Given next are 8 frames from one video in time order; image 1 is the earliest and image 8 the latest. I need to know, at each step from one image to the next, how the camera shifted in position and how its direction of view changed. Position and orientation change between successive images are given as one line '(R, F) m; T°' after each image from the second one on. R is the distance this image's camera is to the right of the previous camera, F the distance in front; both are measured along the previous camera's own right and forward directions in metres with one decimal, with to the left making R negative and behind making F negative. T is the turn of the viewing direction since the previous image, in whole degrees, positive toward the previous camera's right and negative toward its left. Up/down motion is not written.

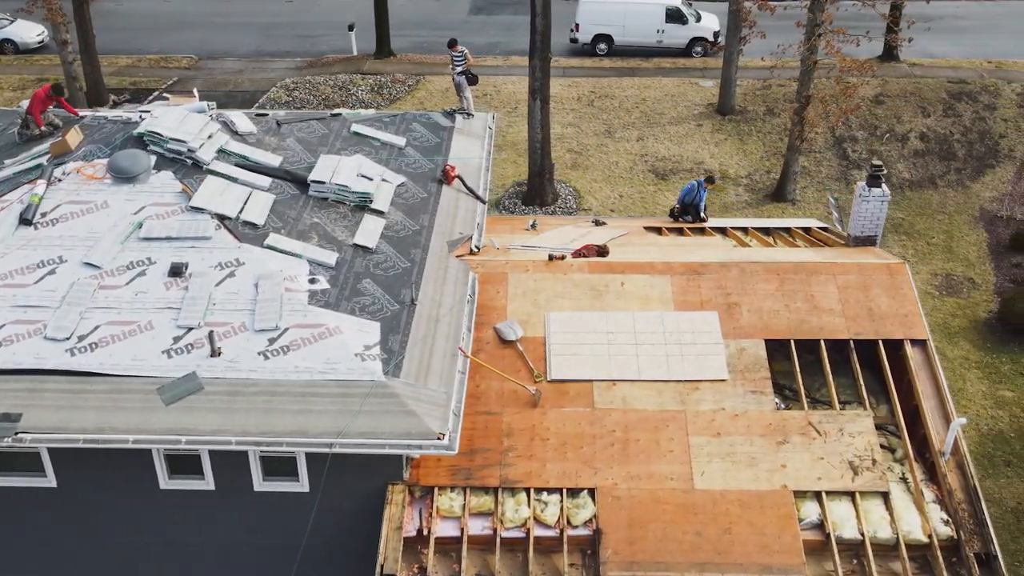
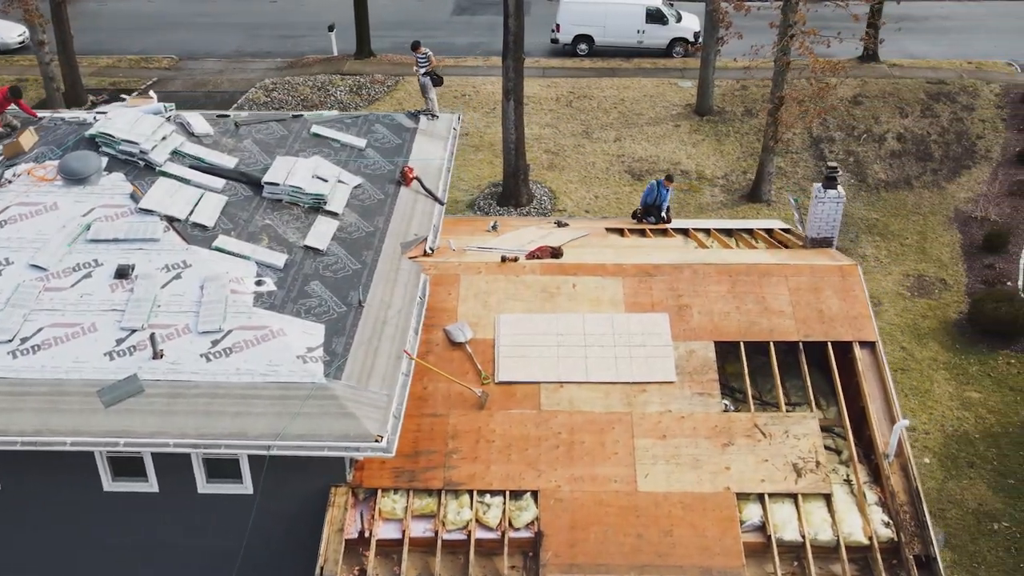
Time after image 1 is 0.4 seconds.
(+0.6, 0.0) m; 0°
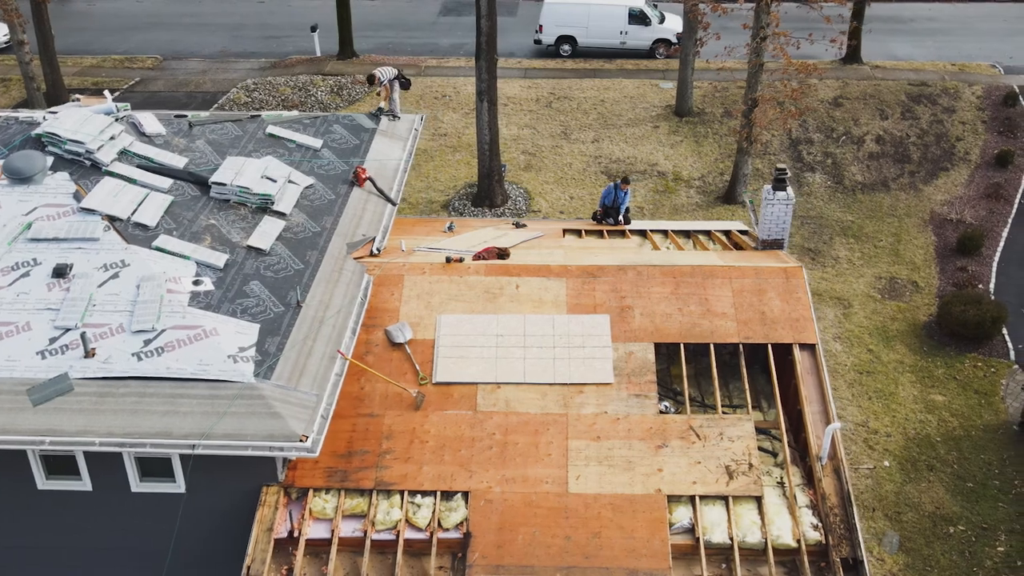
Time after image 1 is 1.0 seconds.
(+0.8, 0.0) m; 0°
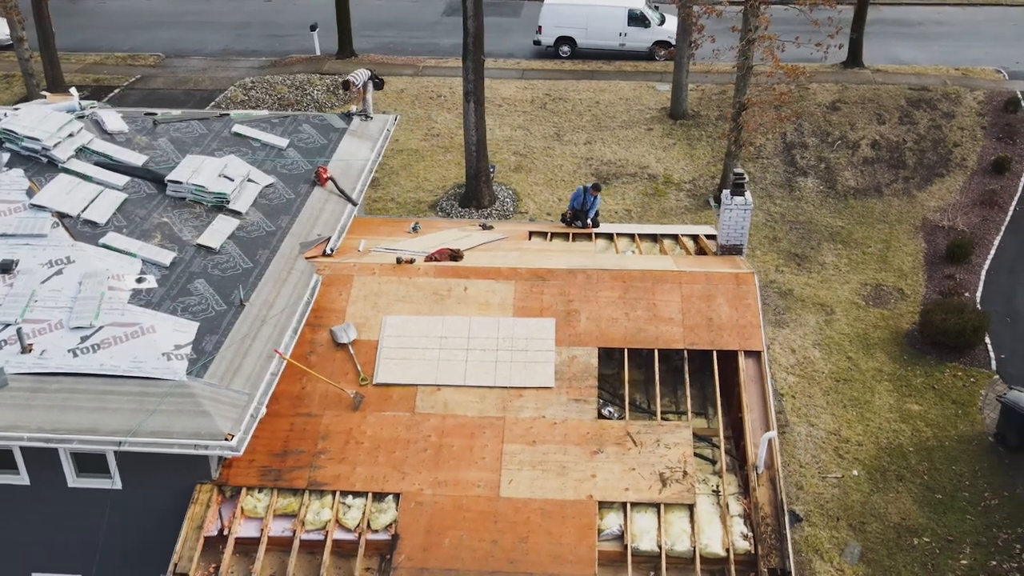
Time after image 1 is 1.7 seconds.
(+1.0, 0.0) m; -2°
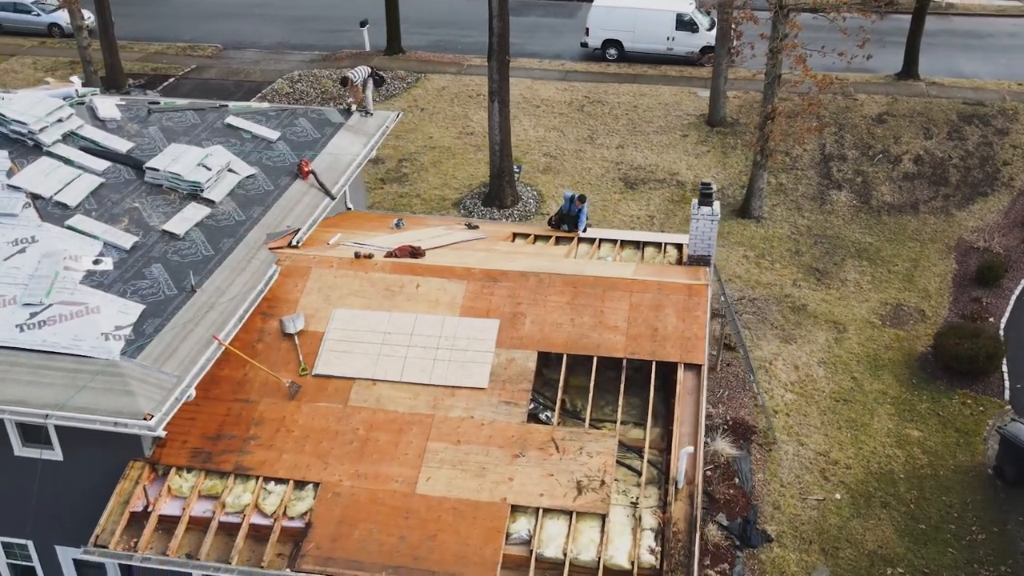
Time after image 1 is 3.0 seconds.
(+1.7, +0.1) m; -5°
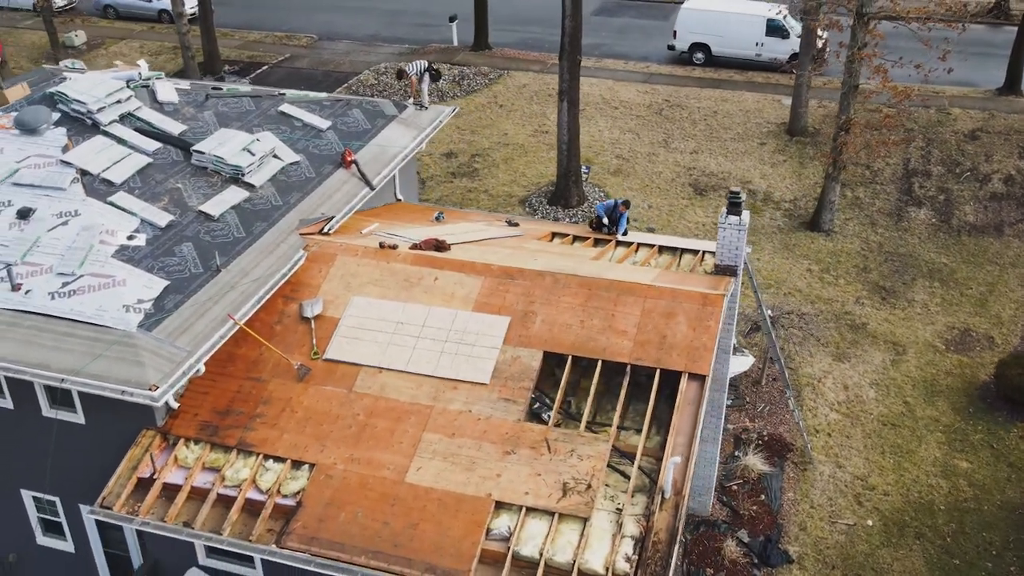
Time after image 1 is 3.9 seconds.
(+1.1, 0.0) m; -6°
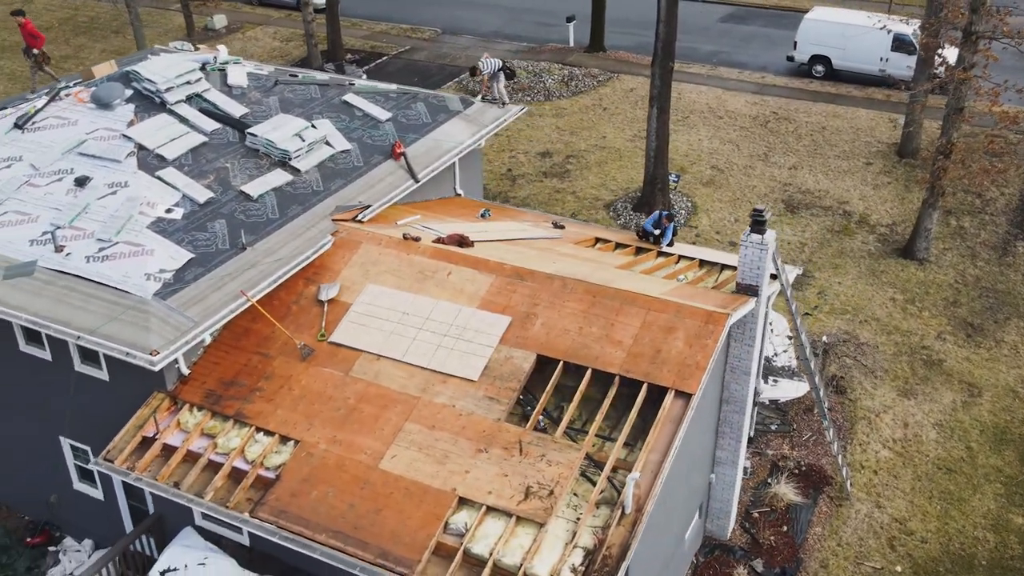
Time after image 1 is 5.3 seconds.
(+1.8, +0.1) m; -9°
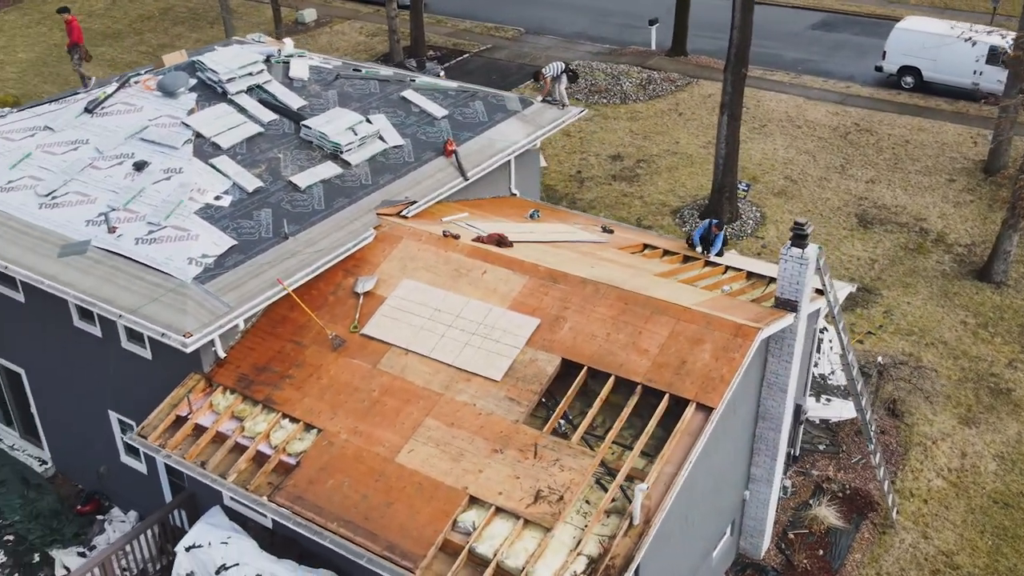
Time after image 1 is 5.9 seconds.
(+0.7, +0.1) m; -5°
